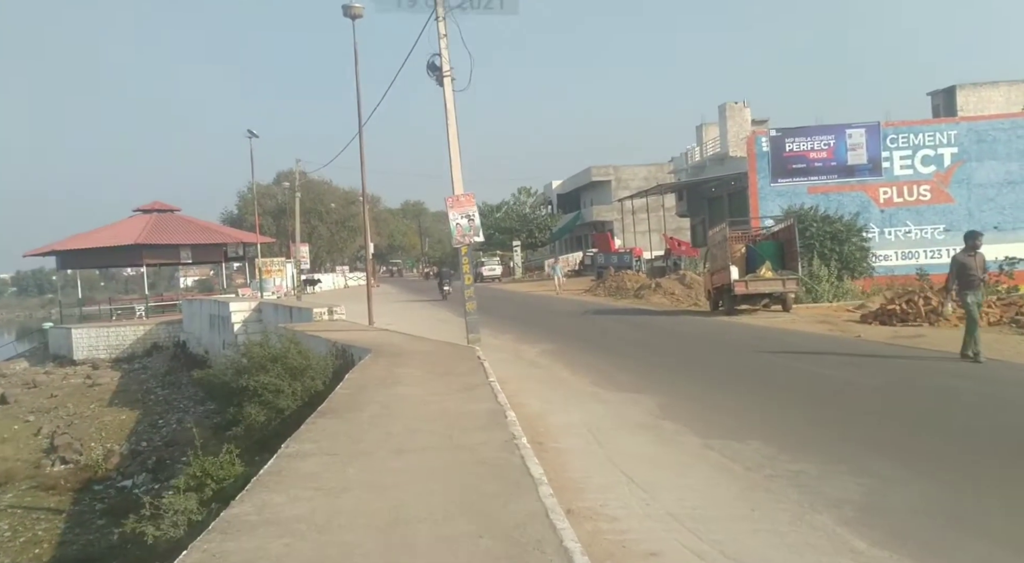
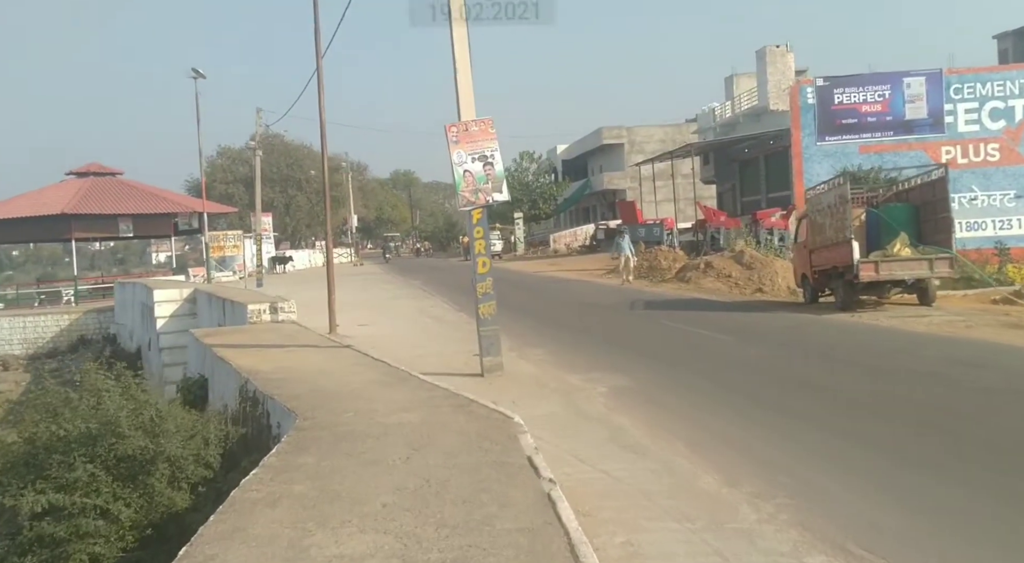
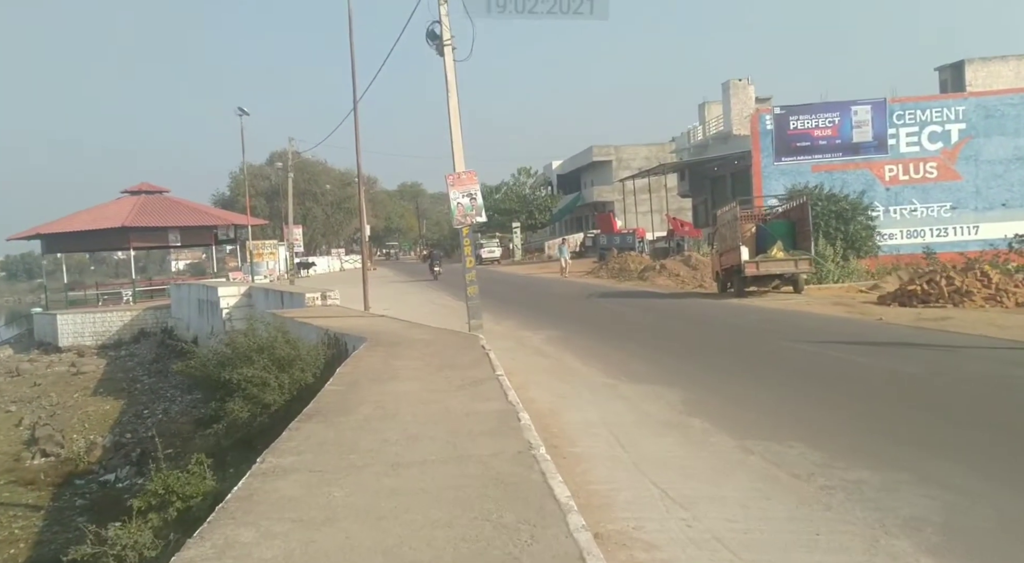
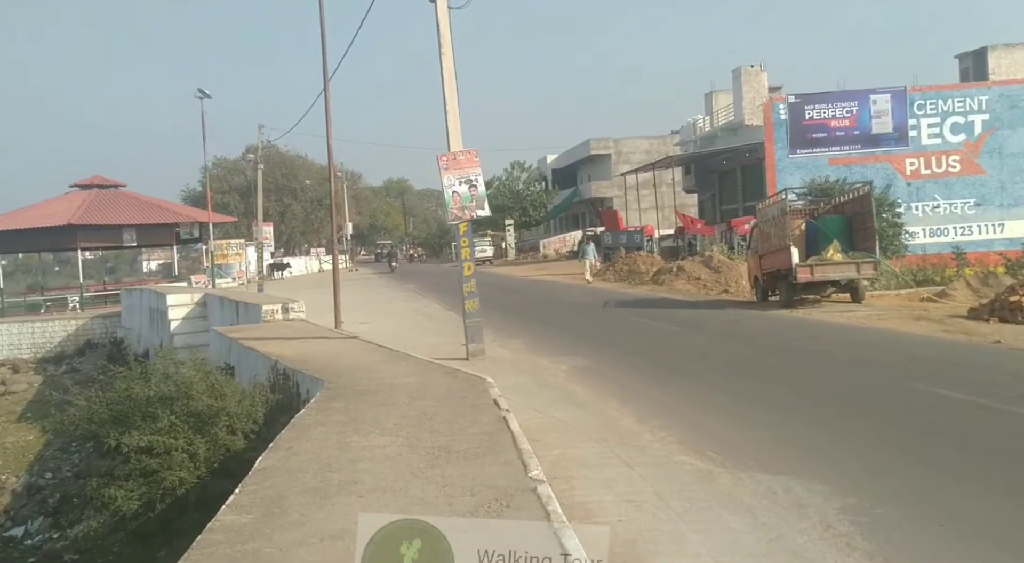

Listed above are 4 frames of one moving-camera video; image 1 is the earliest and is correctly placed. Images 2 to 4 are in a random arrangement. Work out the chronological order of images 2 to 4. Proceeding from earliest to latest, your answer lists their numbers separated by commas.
3, 4, 2
